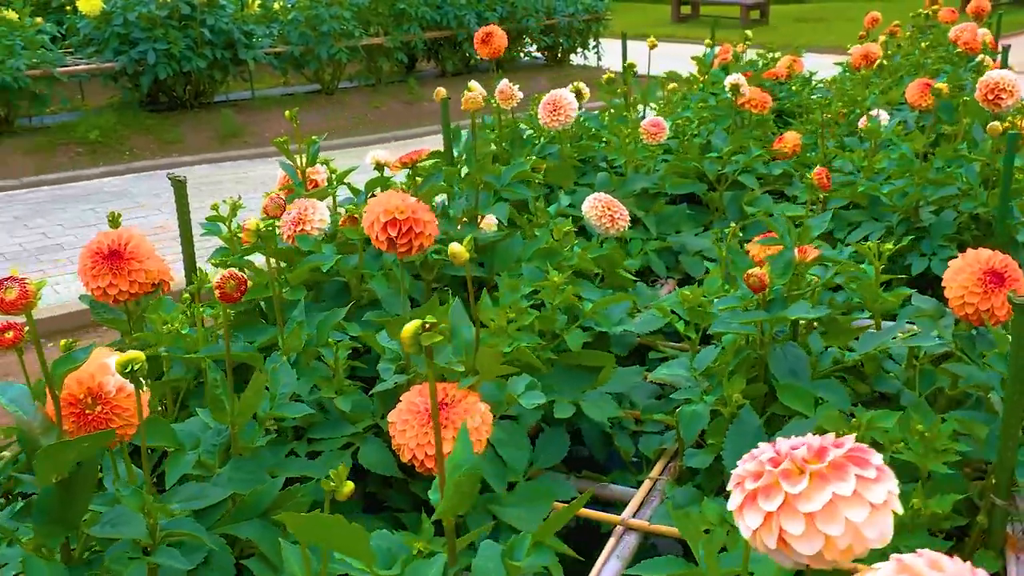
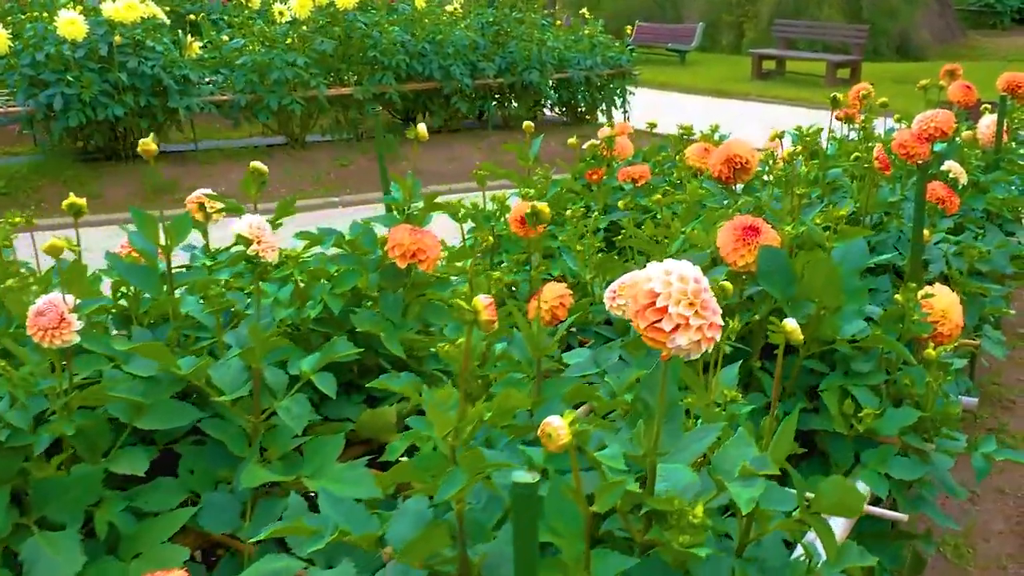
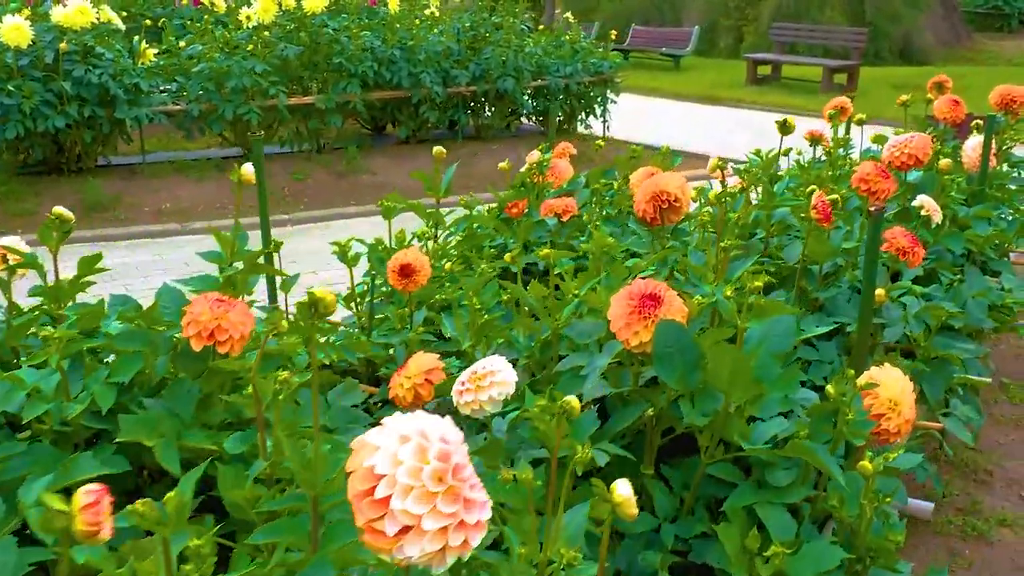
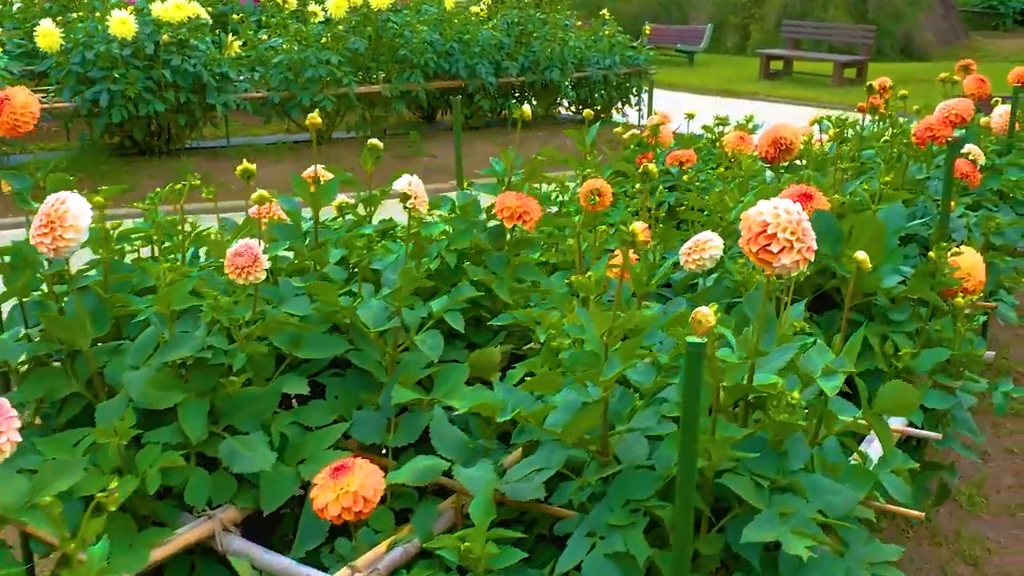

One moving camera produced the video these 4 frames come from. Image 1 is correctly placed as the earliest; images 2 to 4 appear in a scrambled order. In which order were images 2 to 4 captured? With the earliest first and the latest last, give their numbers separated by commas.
4, 2, 3
